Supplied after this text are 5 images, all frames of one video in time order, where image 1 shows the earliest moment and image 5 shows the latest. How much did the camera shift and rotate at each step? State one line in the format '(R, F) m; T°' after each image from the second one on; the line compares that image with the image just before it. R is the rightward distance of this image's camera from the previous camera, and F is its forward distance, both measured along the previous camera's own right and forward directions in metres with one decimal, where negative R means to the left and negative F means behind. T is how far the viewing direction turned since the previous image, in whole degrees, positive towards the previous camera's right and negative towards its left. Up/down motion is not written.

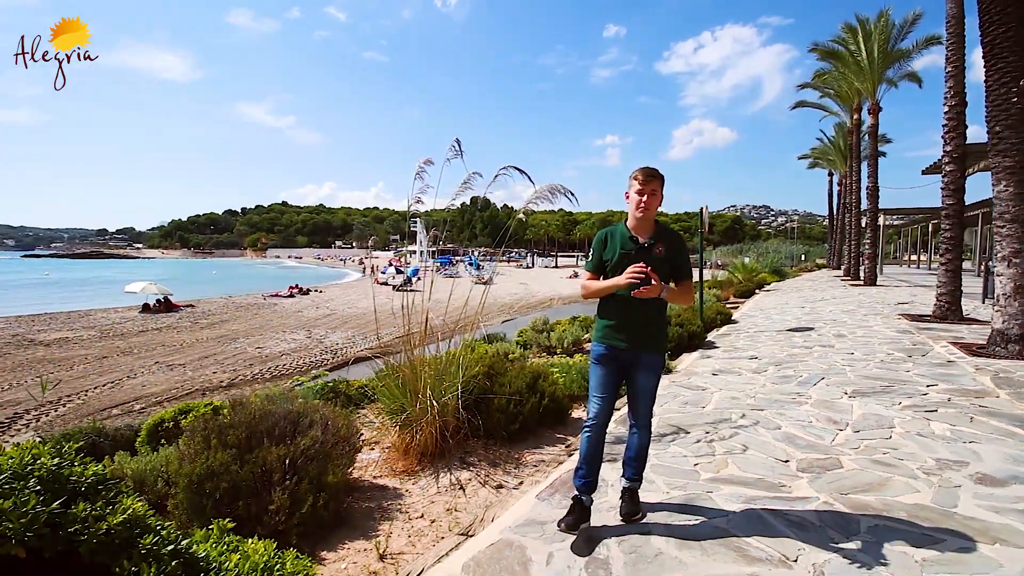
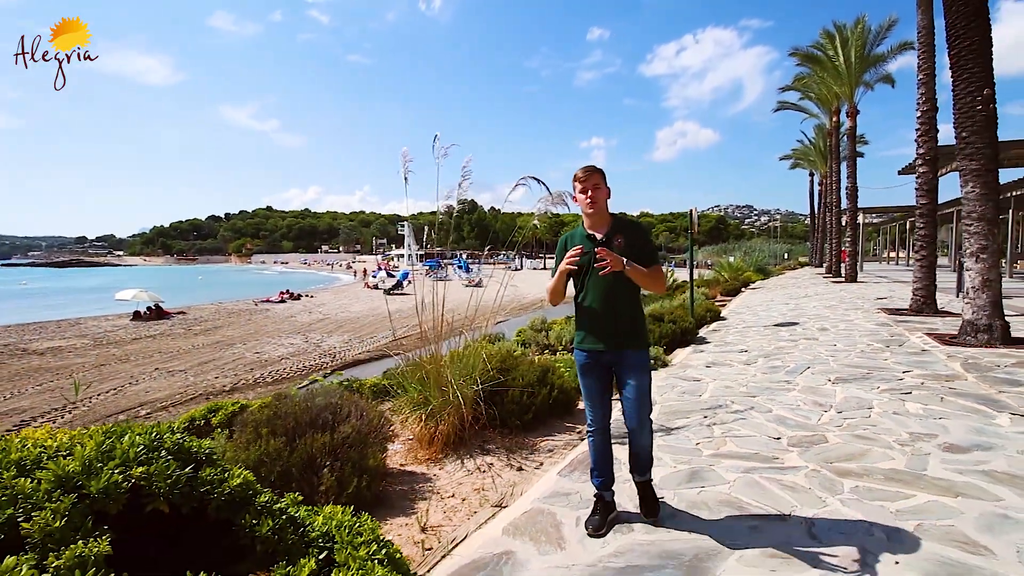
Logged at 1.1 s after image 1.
(-0.2, -0.4) m; +1°
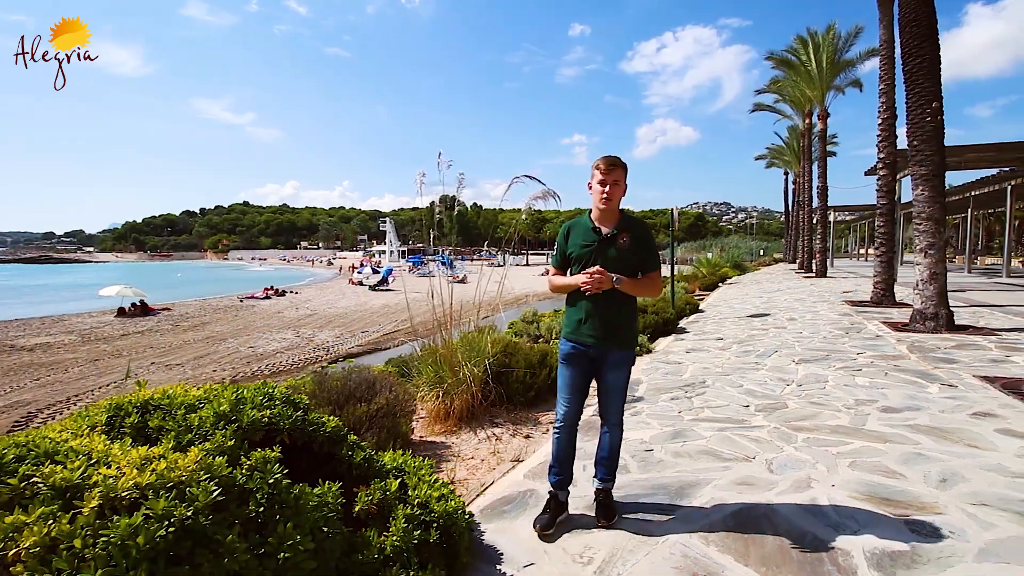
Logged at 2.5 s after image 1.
(-0.3, -0.7) m; +2°
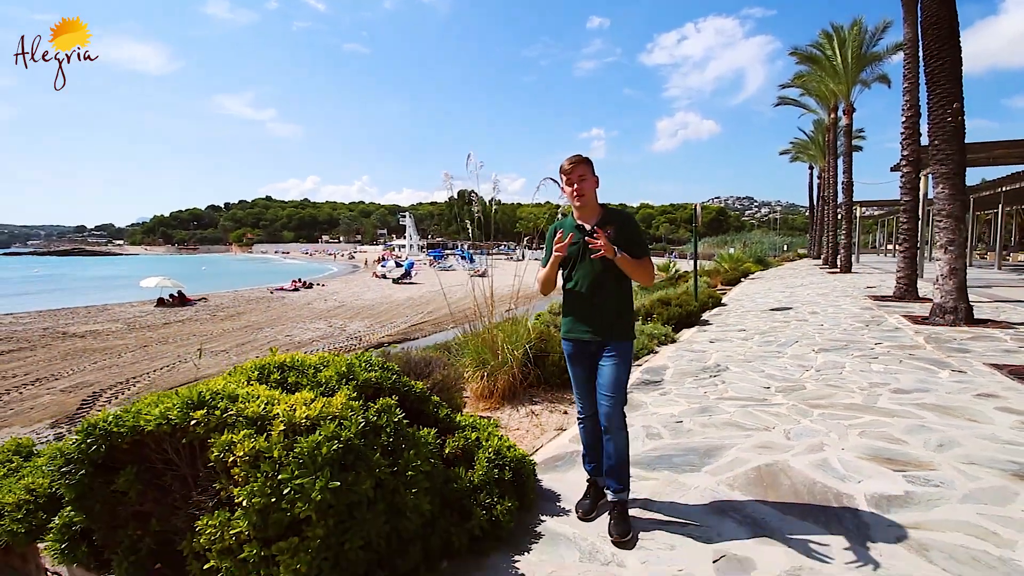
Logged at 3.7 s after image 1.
(-0.2, -0.5) m; -2°
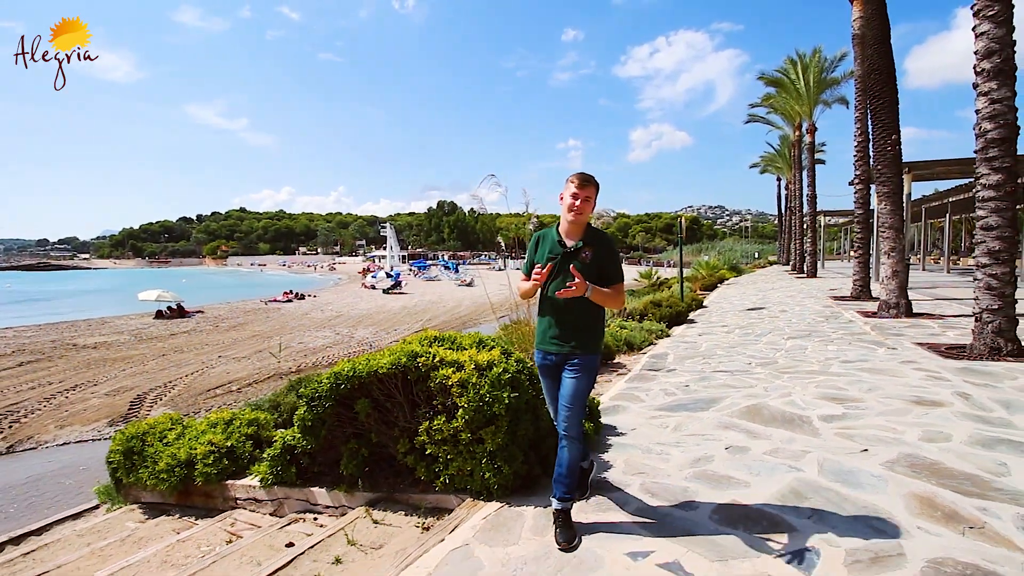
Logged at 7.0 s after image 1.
(-0.8, -1.5) m; +2°
